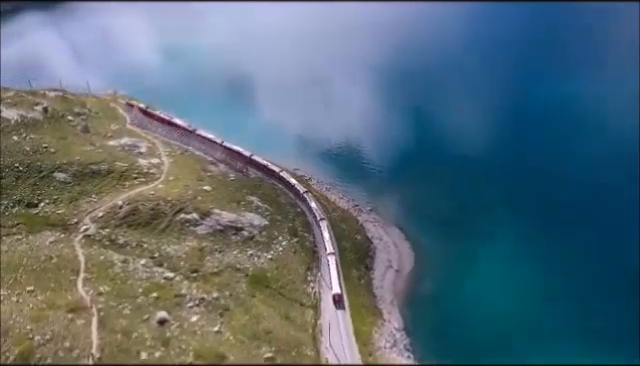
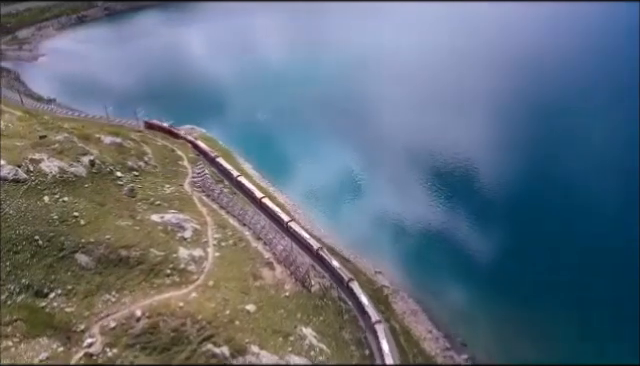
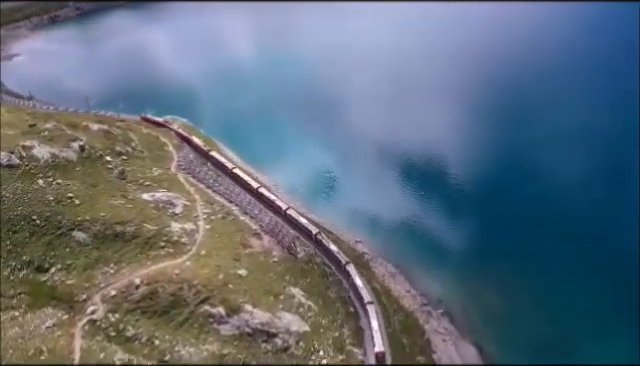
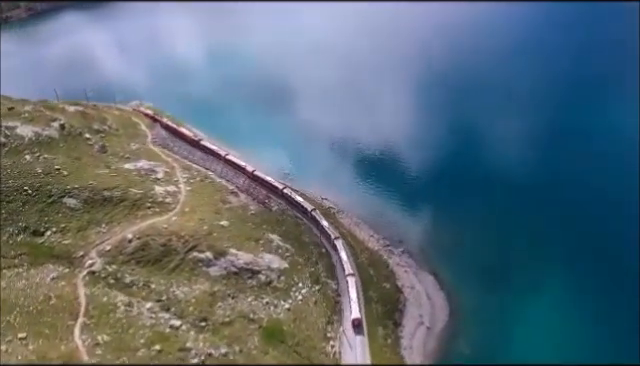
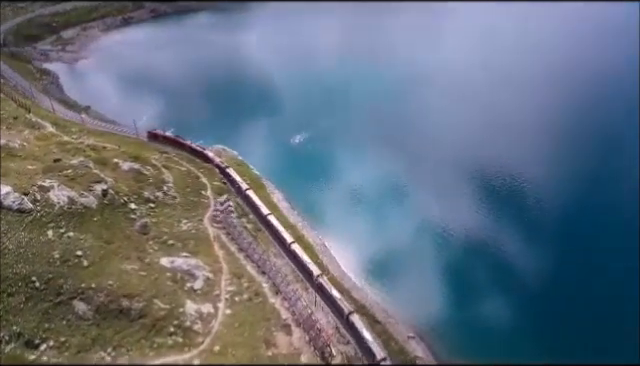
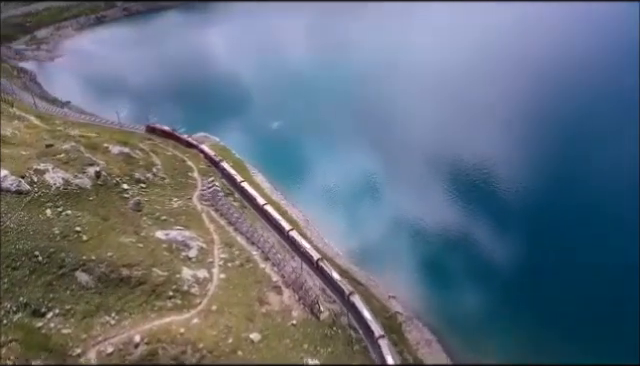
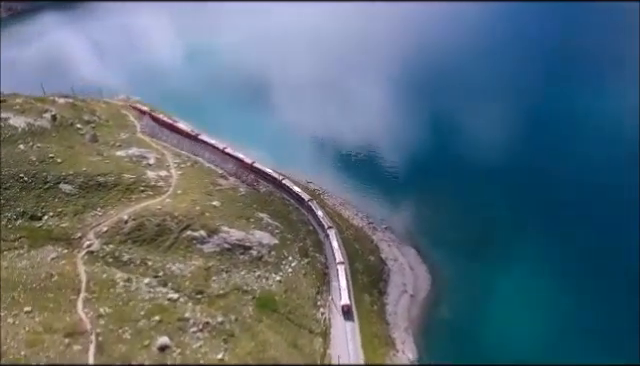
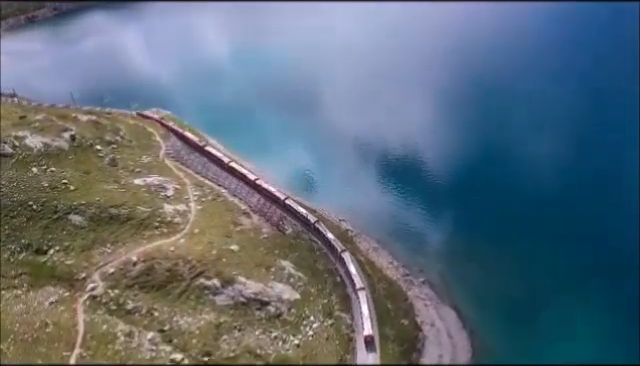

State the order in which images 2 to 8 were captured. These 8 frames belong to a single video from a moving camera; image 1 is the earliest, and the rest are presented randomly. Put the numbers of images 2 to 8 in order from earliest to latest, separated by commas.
7, 4, 8, 3, 2, 6, 5
